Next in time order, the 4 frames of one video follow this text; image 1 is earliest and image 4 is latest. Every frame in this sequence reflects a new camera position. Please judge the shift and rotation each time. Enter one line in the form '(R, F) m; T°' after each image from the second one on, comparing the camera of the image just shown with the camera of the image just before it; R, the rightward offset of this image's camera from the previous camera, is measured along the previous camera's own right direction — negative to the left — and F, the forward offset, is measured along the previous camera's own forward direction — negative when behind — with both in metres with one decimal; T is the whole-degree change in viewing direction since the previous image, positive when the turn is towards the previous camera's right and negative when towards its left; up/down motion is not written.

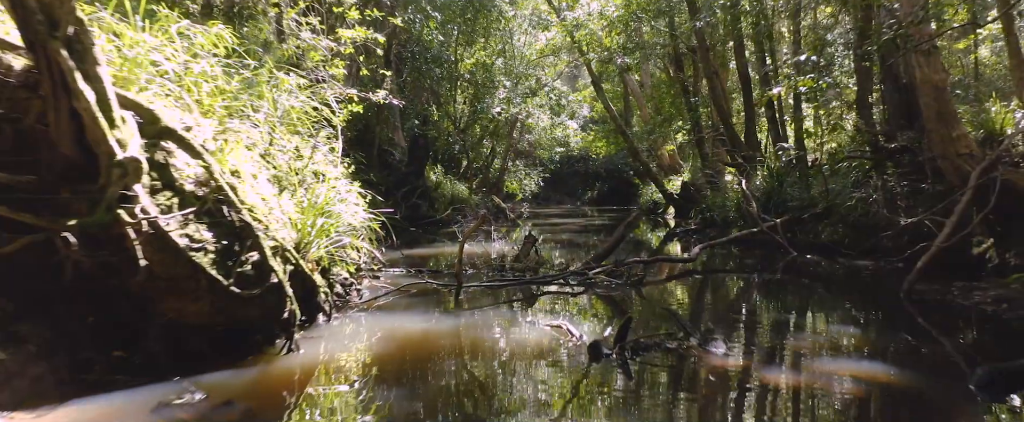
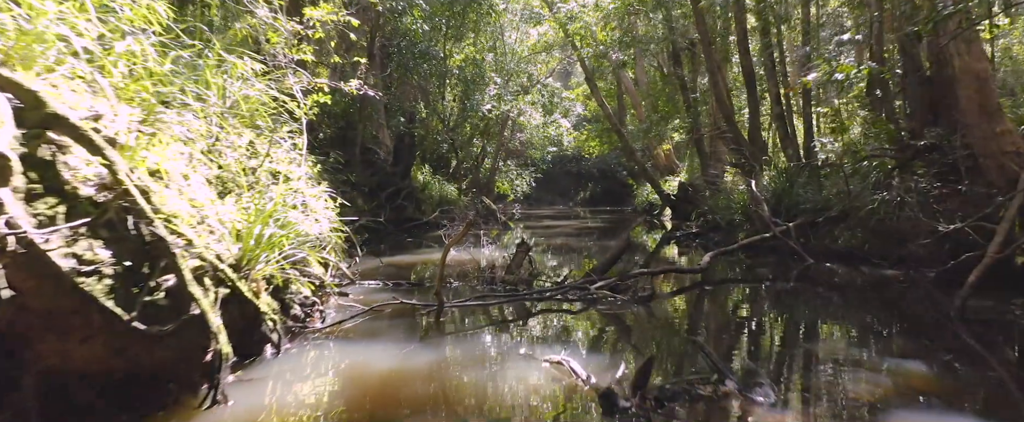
(0.0, +0.8) m; +1°
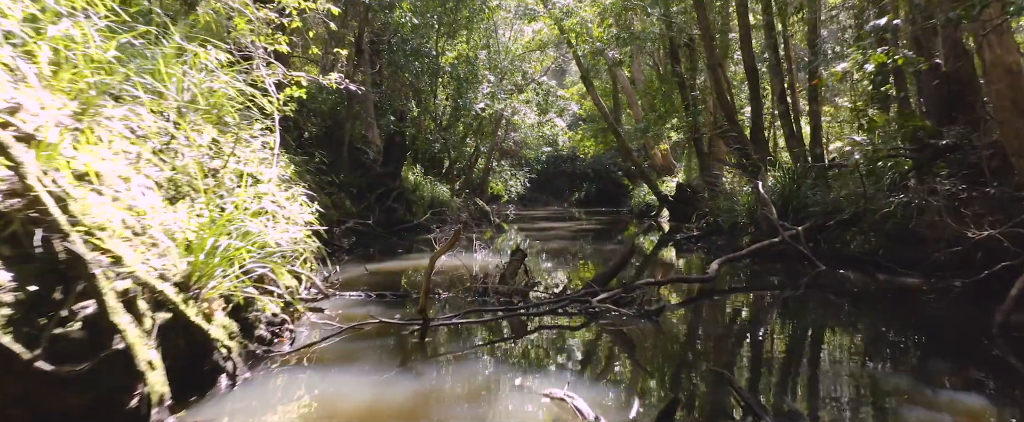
(0.0, +0.5) m; +1°
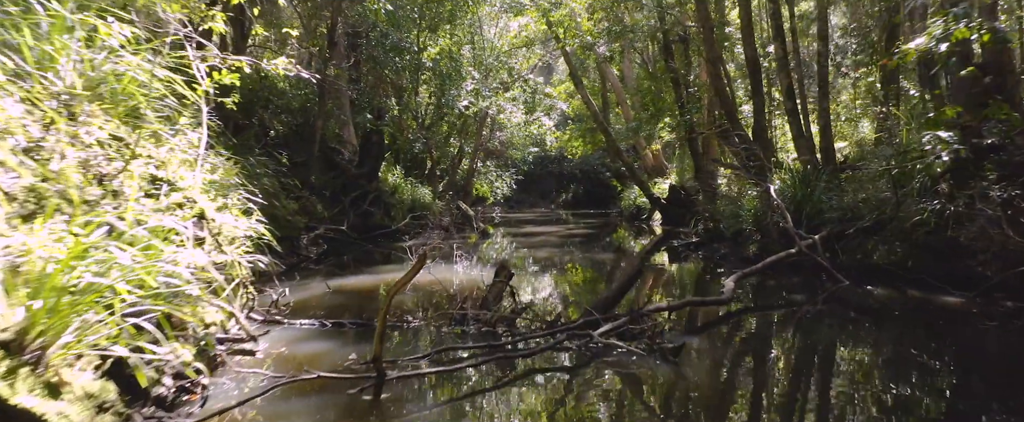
(0.0, +0.9) m; +1°
